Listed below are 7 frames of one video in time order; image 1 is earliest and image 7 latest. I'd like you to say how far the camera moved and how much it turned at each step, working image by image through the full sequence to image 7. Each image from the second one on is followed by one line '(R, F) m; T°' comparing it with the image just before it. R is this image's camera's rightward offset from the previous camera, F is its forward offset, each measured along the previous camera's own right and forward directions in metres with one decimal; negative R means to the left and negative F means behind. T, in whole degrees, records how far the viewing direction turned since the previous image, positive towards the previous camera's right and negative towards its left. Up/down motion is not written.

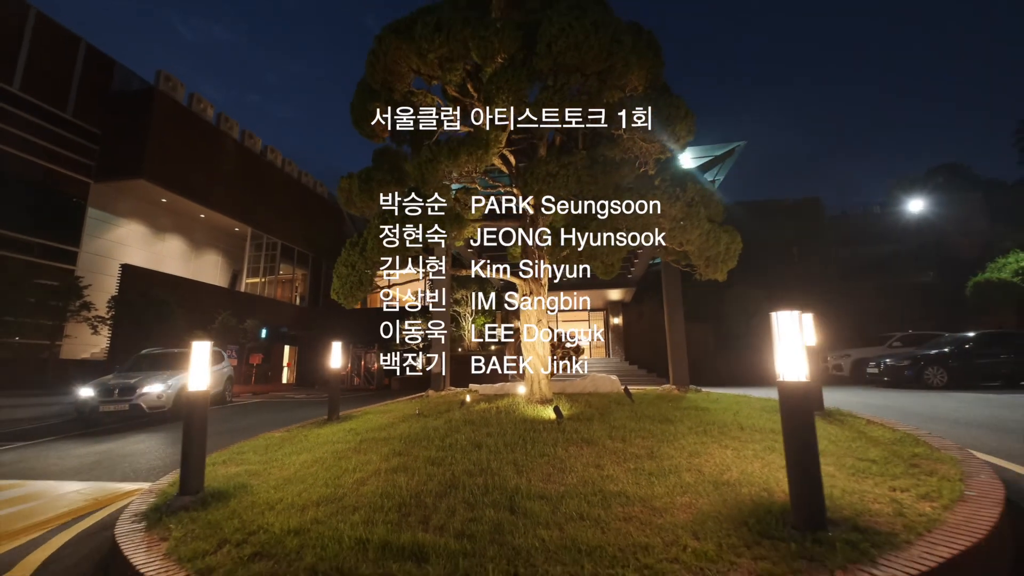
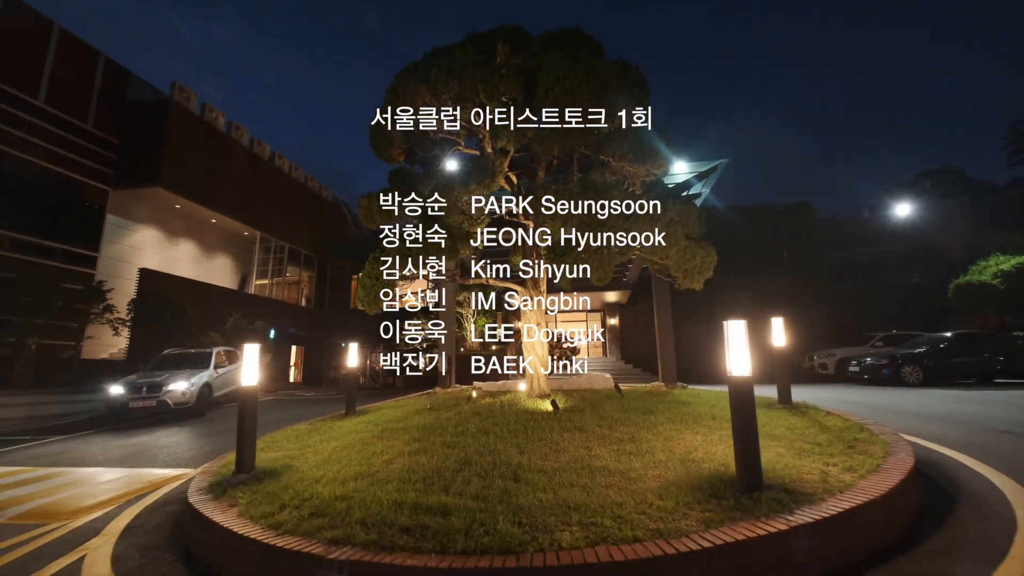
(0.0, -0.7) m; 0°
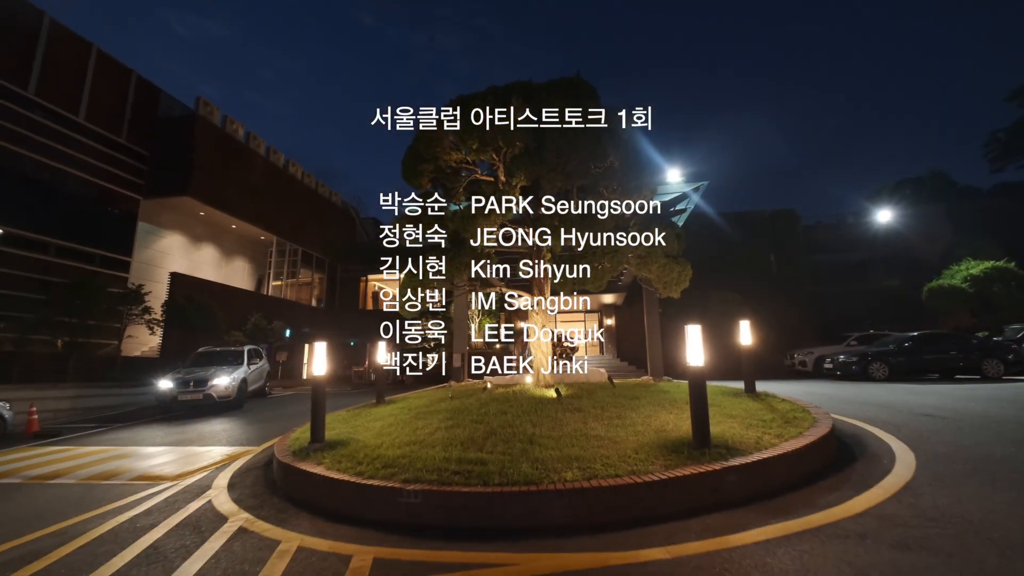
(-0.2, -1.3) m; 0°
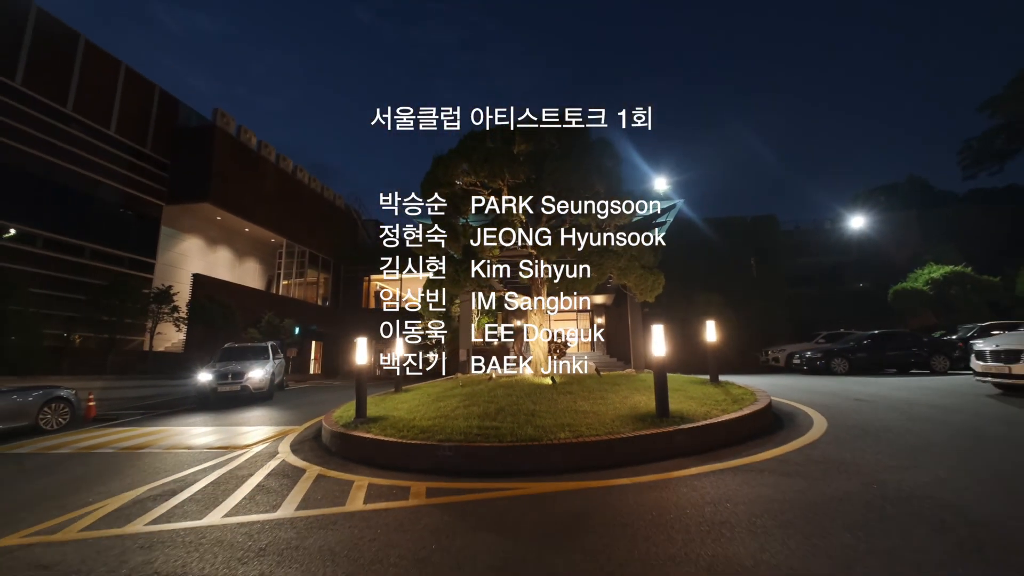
(-0.2, -1.5) m; +1°
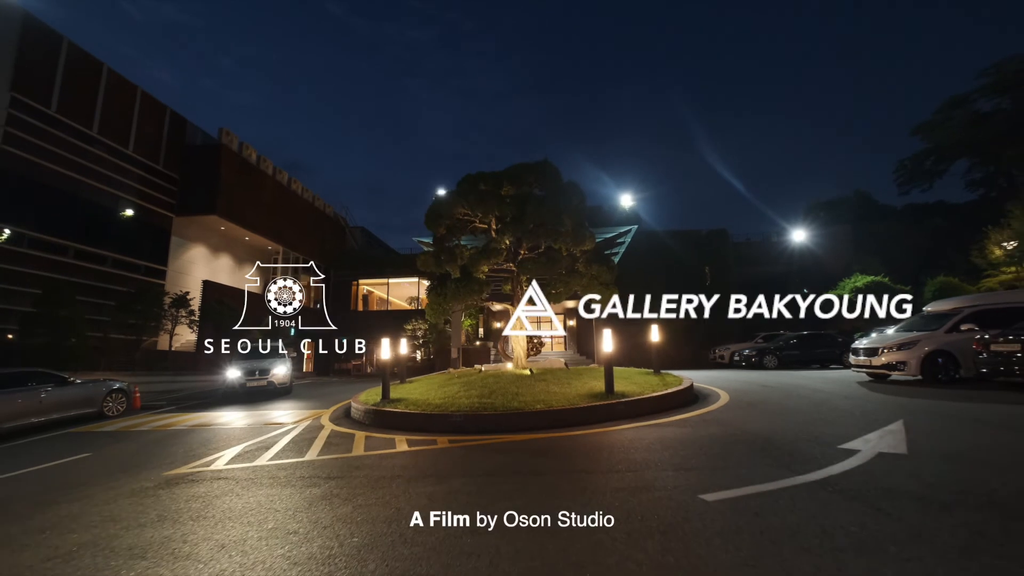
(-0.2, -2.5) m; +3°
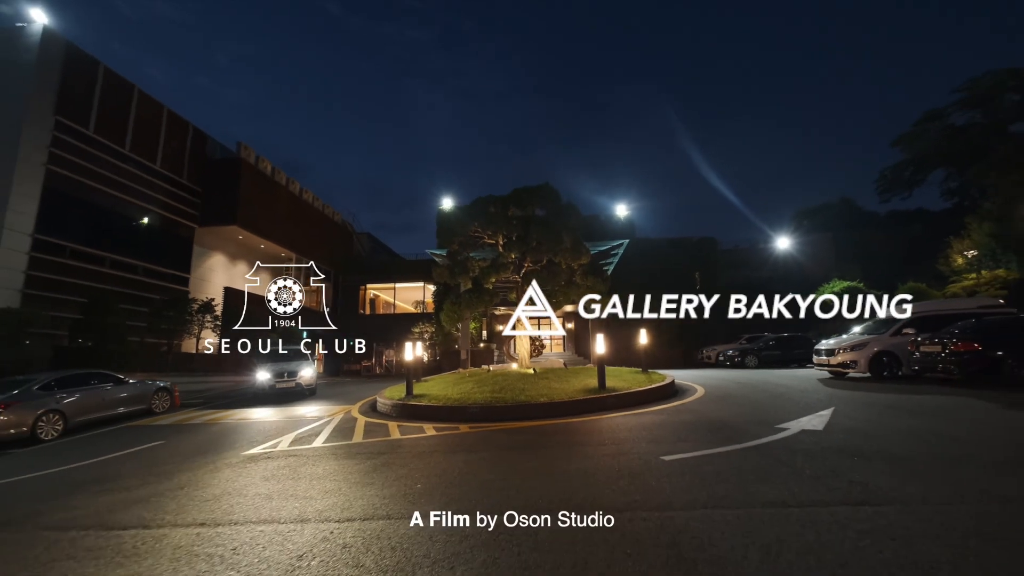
(-0.2, -1.6) m; 0°
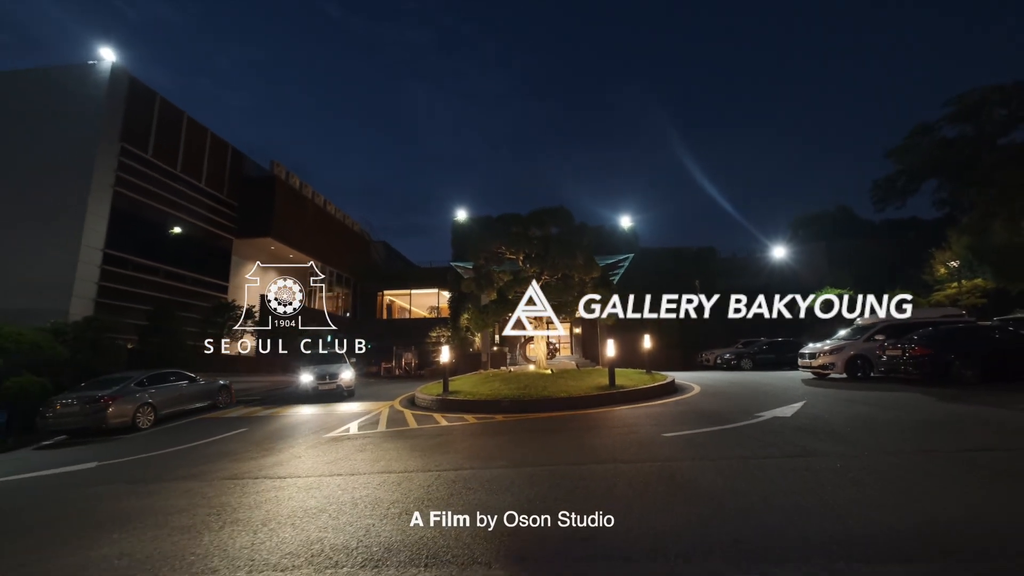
(-0.5, -1.9) m; 0°
